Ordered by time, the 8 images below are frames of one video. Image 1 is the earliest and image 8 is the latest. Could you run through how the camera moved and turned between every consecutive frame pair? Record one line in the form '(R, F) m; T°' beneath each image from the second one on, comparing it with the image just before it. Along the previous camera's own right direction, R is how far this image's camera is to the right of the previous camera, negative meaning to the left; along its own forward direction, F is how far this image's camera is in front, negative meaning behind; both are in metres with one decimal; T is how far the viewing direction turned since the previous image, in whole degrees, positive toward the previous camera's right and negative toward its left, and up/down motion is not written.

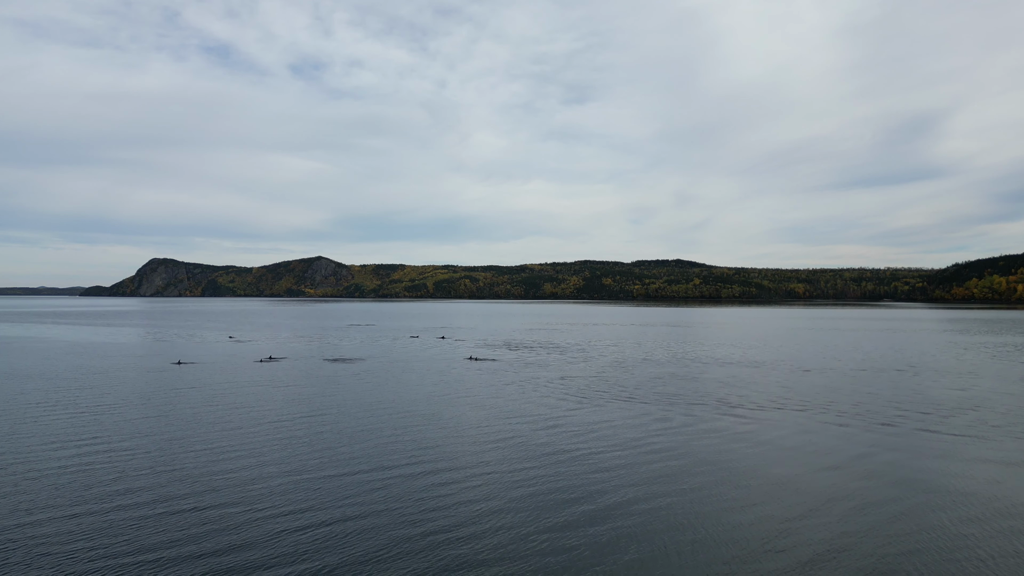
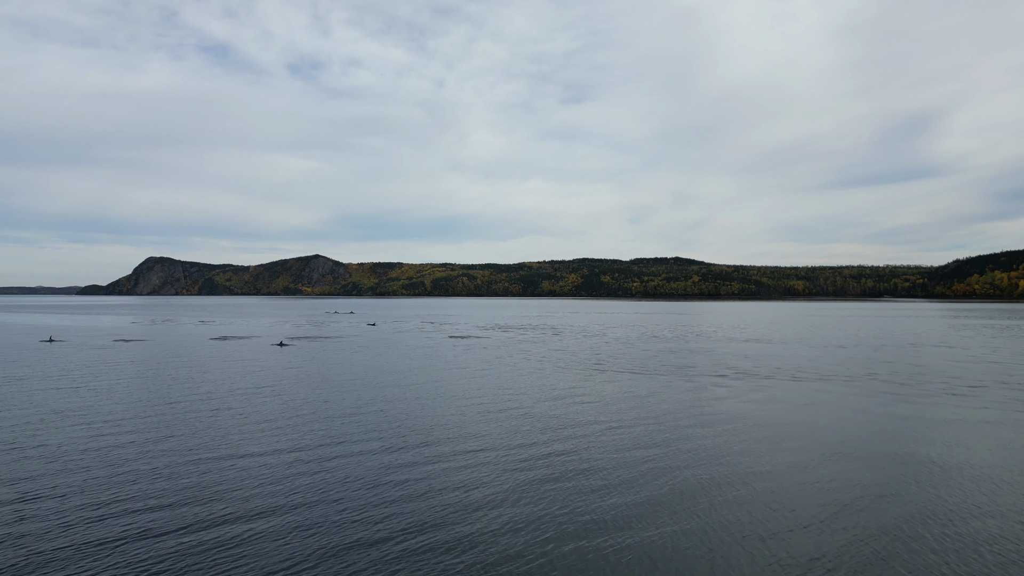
(0.0, +2.2) m; 0°
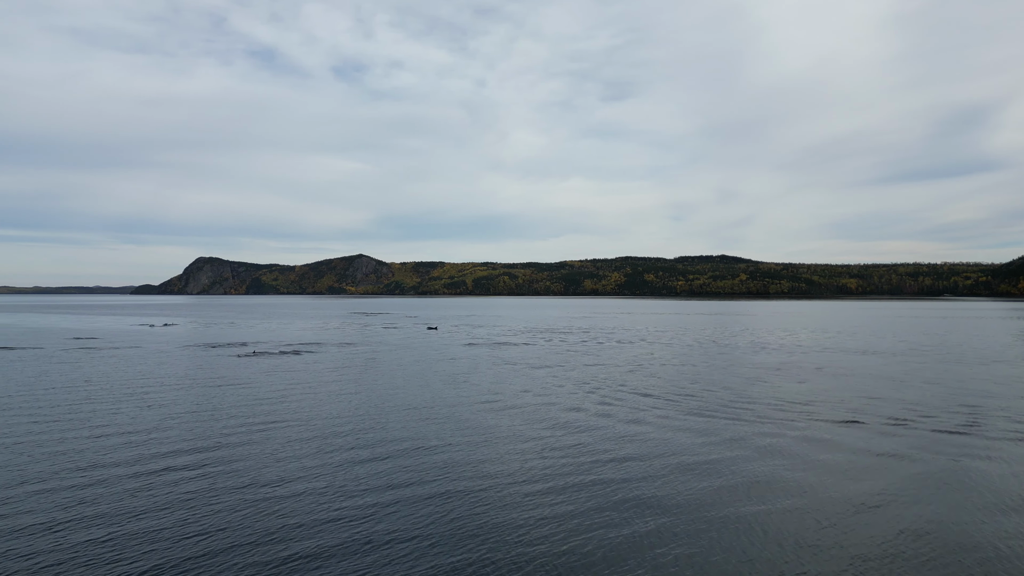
(-0.6, +2.2) m; -3°
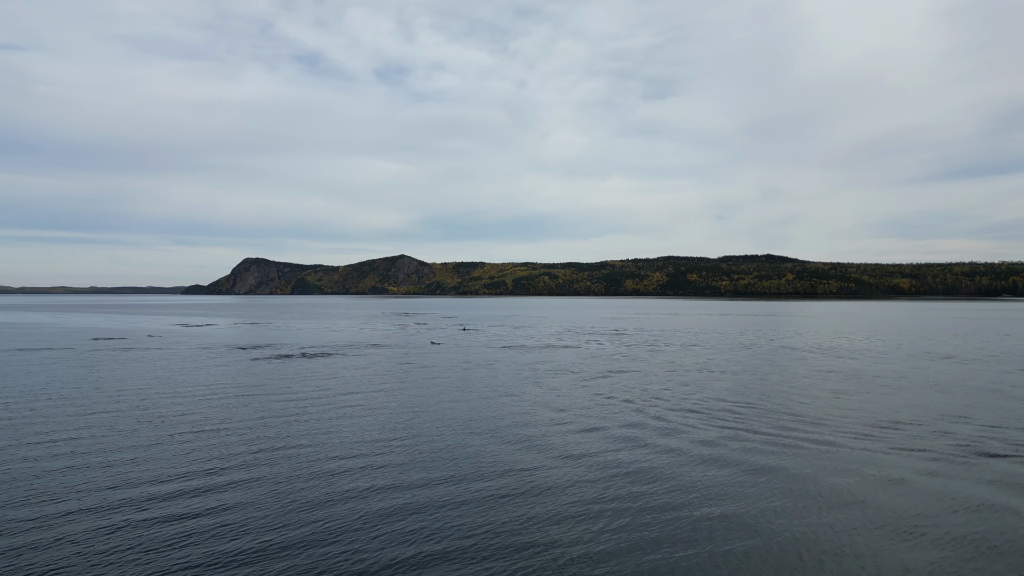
(0.0, +1.7) m; -3°
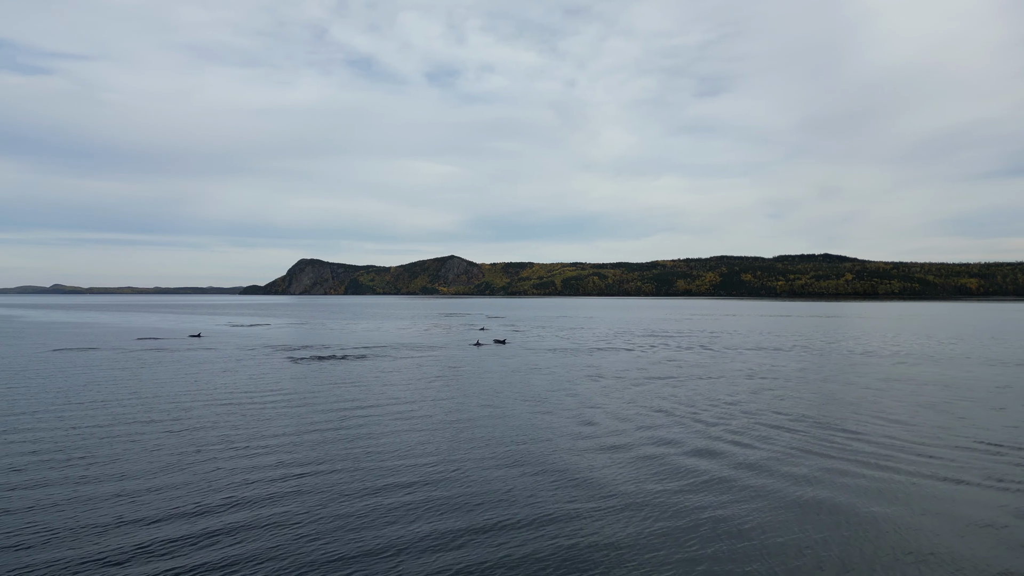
(-0.1, +1.3) m; -4°
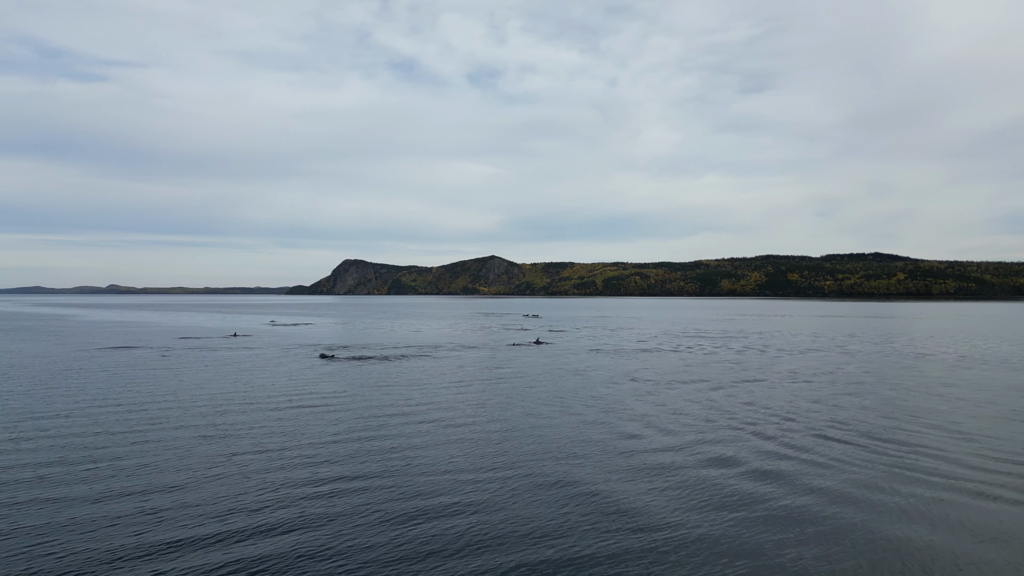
(-0.1, +0.8) m; -3°
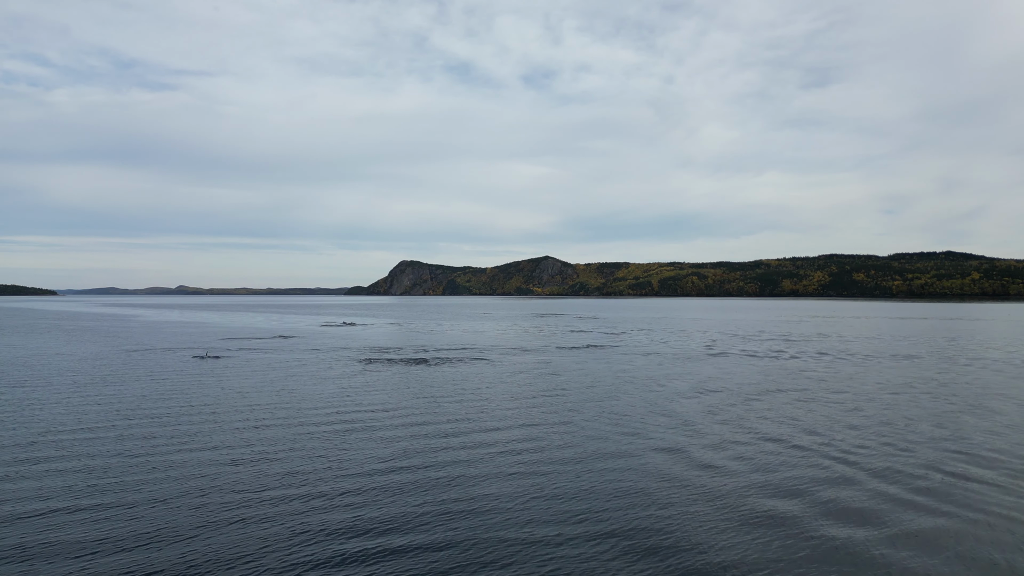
(-0.1, +0.9) m; -4°
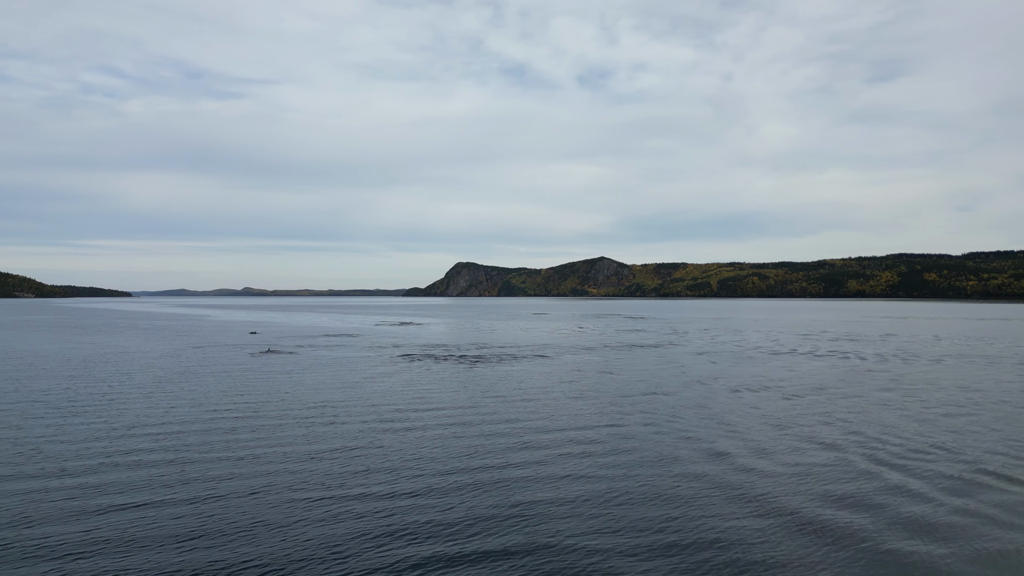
(-0.1, -0.1) m; -4°
